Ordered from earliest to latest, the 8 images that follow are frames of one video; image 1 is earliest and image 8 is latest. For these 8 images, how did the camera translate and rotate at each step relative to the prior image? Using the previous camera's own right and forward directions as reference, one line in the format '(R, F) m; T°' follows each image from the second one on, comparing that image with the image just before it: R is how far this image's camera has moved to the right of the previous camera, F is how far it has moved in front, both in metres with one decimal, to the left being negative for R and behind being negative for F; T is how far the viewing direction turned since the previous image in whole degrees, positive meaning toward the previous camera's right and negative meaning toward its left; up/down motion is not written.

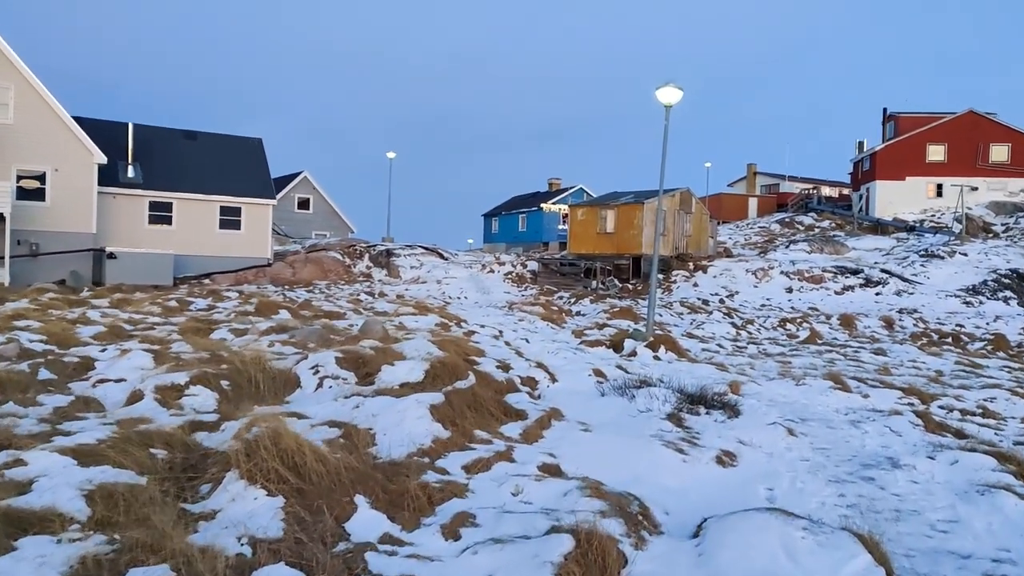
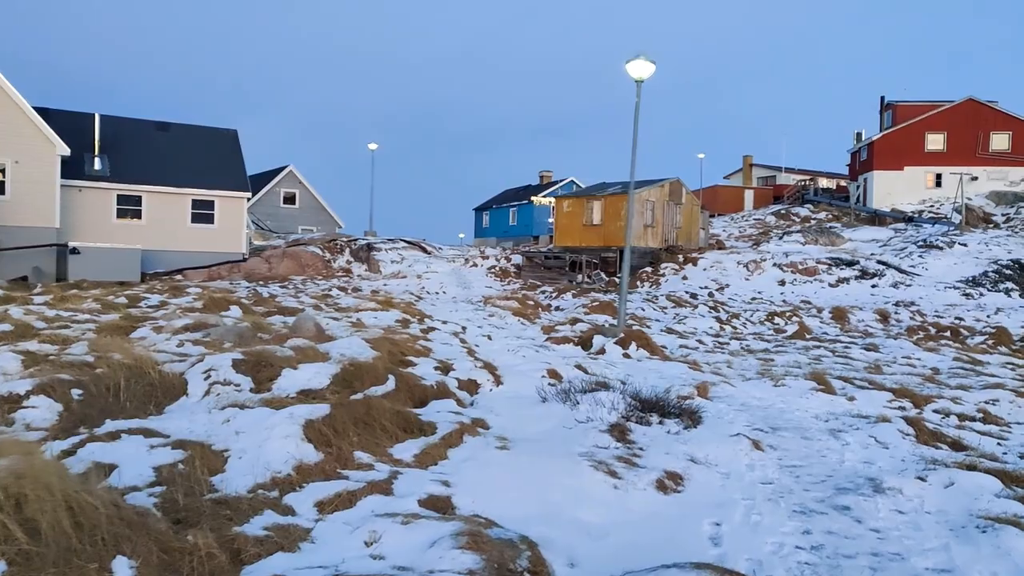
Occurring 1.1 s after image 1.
(+1.0, +1.4) m; 0°
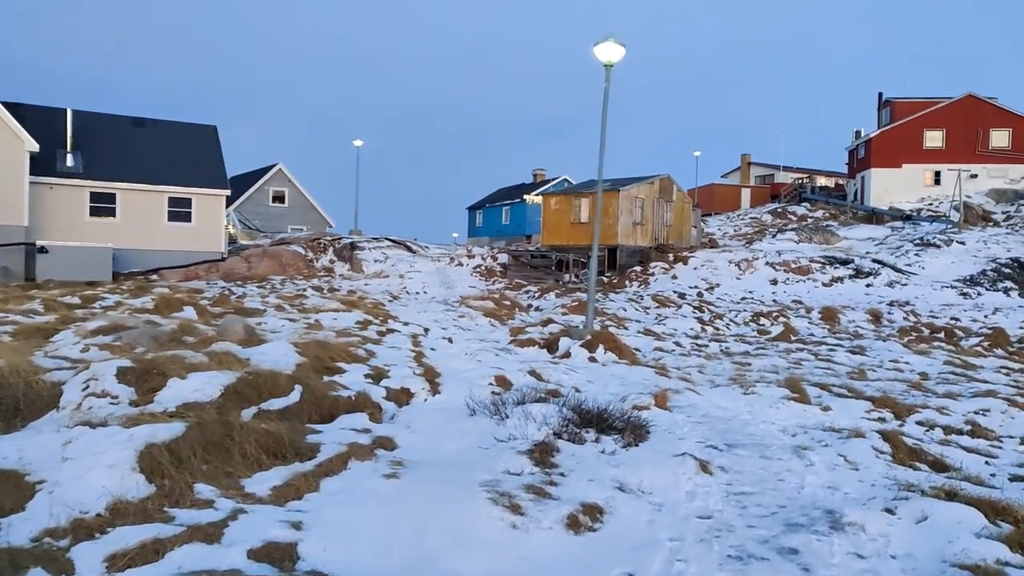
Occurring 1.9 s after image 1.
(+1.0, +1.1) m; 0°
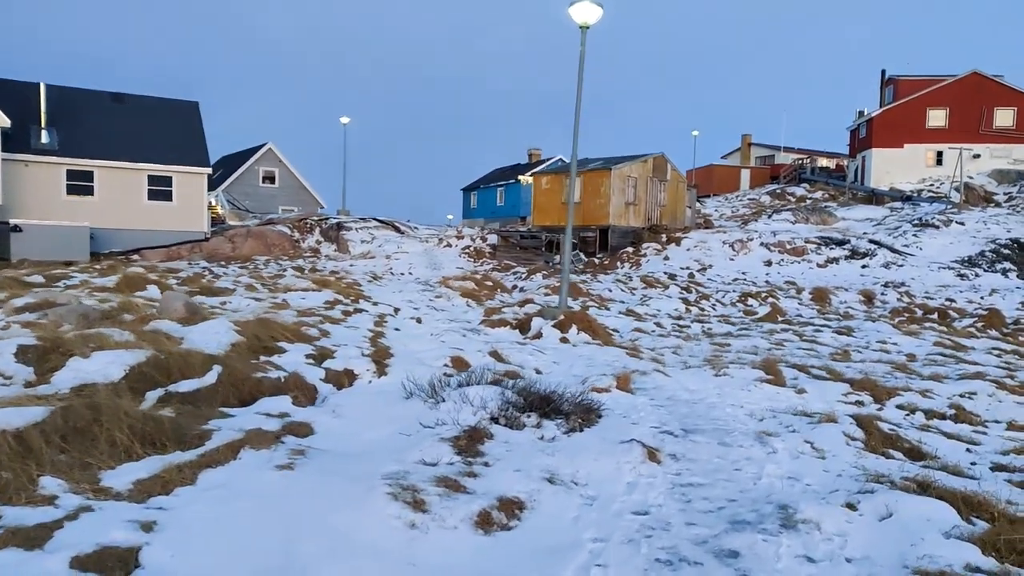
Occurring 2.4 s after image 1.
(+0.7, +0.7) m; 0°
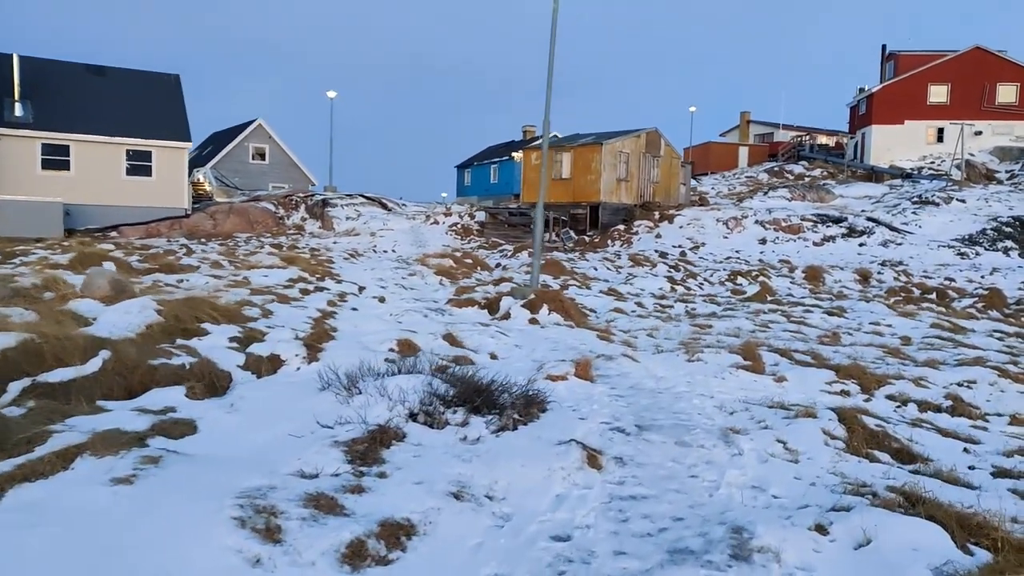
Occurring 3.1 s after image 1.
(+0.7, +1.0) m; 0°
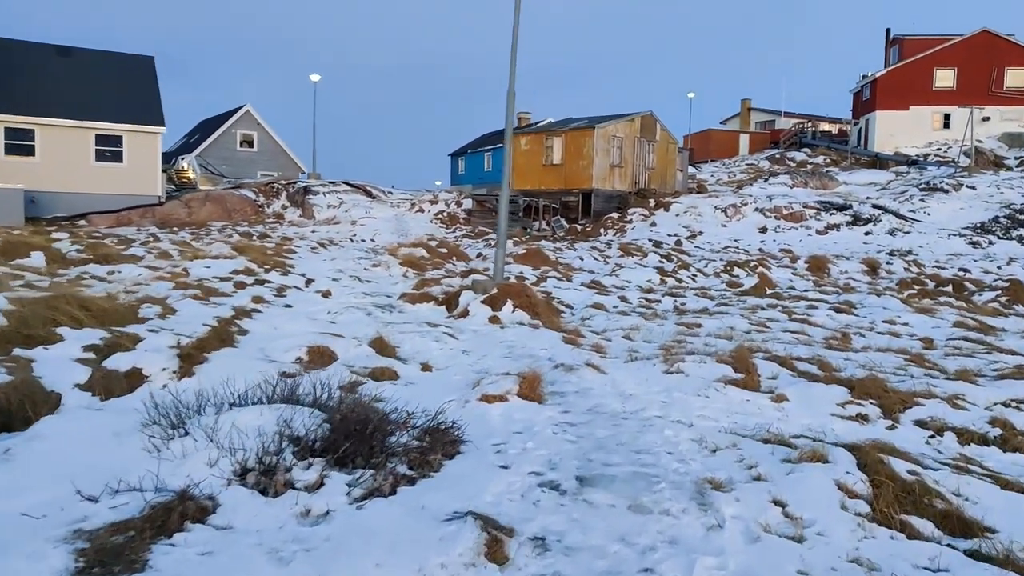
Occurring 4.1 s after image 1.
(+0.7, +1.7) m; 0°
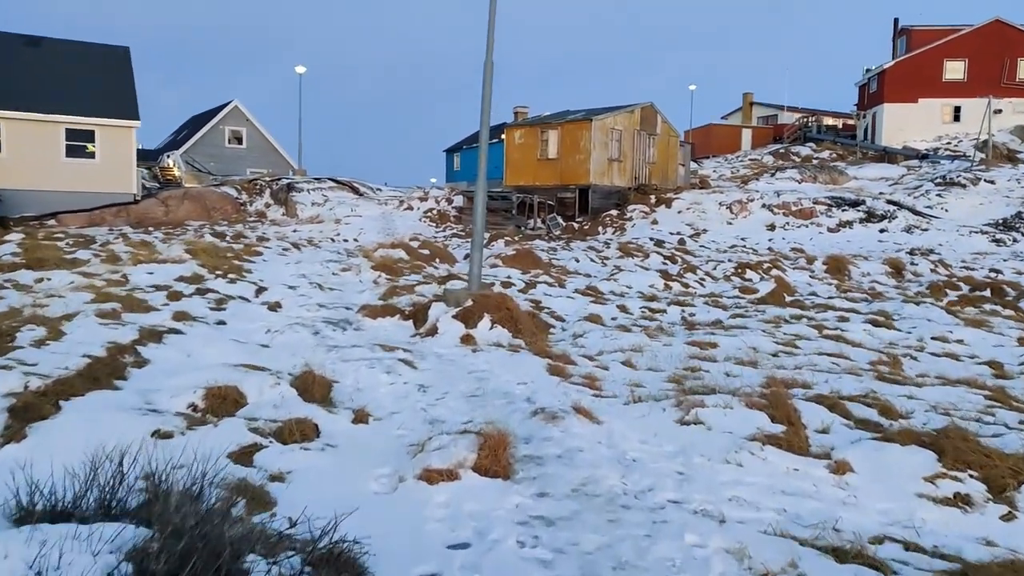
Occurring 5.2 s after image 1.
(+0.3, +1.9) m; 0°
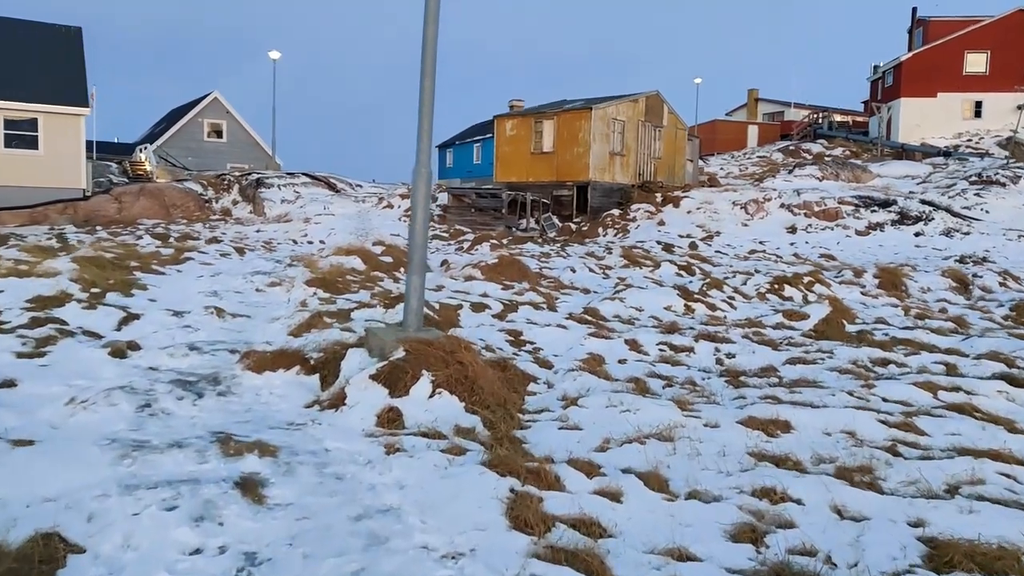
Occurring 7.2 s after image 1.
(+0.4, +3.4) m; 0°
